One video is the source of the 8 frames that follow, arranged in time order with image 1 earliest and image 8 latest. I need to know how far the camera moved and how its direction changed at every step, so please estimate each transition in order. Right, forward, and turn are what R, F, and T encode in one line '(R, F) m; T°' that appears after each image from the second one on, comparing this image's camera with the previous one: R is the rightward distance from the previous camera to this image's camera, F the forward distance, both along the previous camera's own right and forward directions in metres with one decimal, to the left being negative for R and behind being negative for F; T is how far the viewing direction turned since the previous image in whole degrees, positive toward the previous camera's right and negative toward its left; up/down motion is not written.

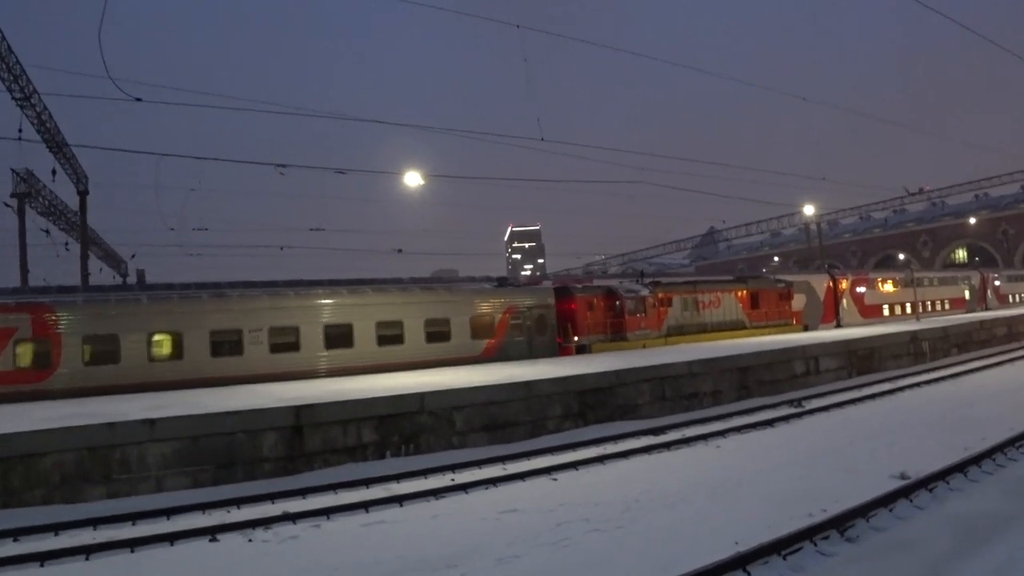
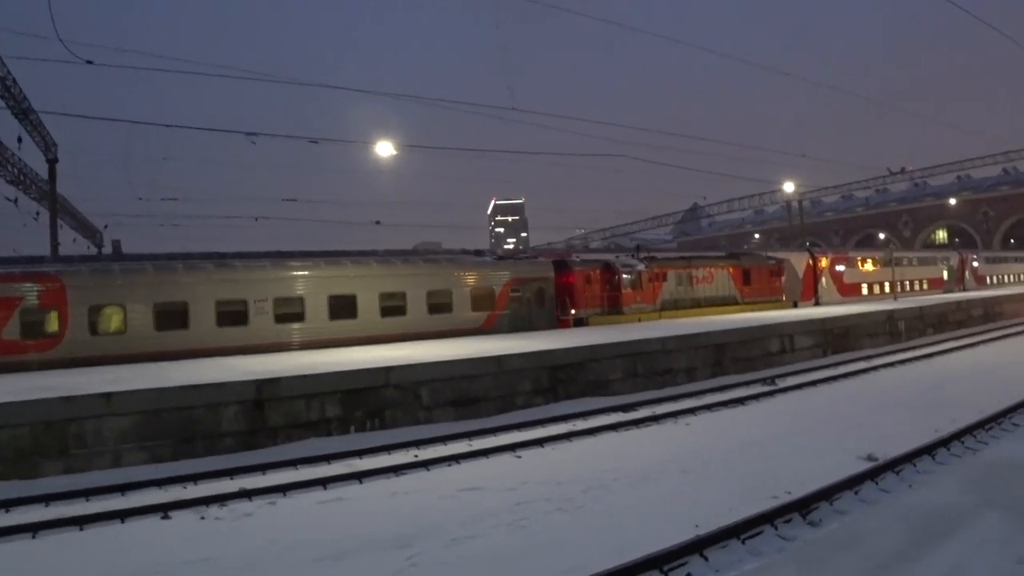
(+0.3, +0.3) m; +1°
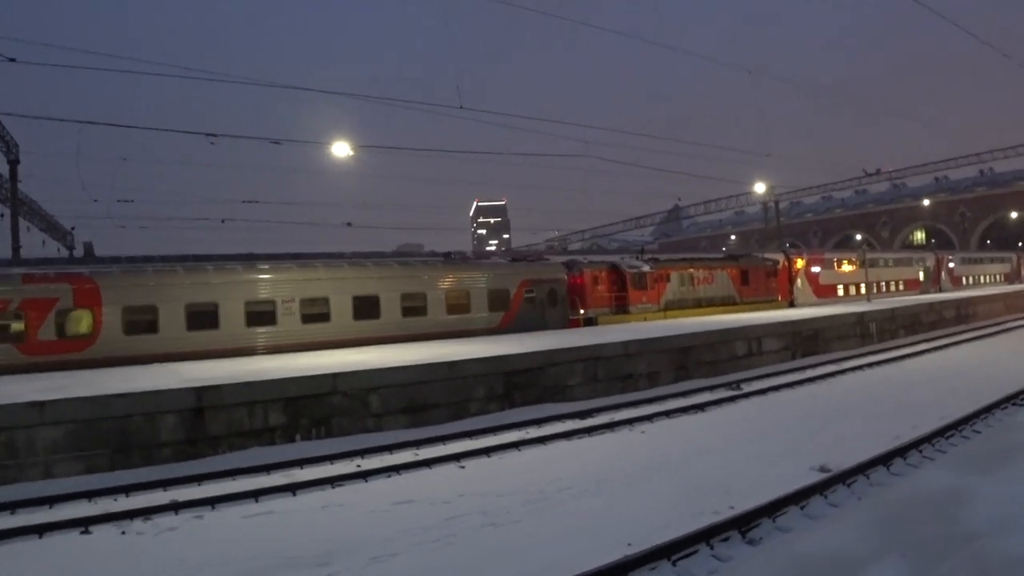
(+0.6, +0.5) m; +1°
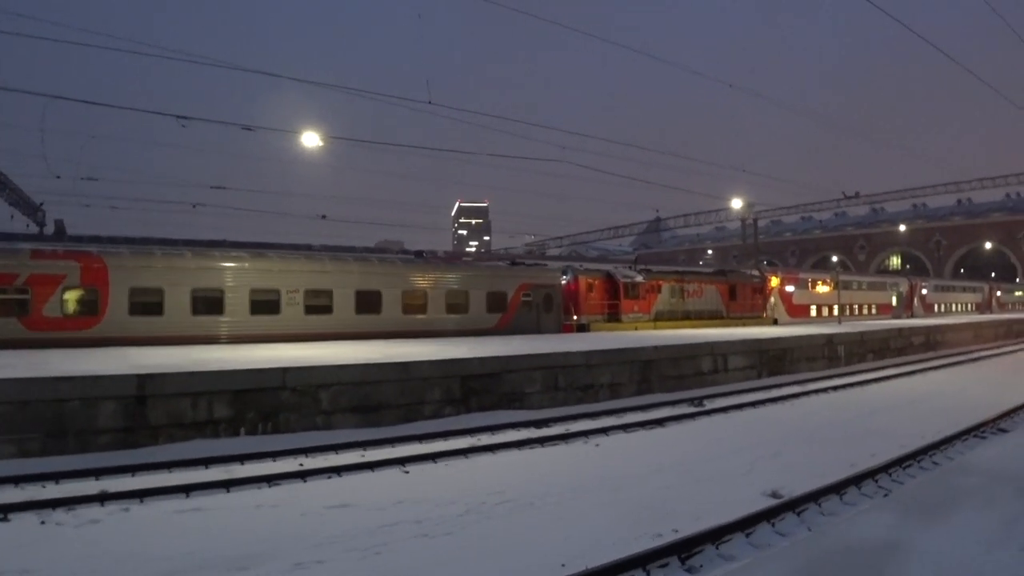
(+0.3, +0.4) m; +1°
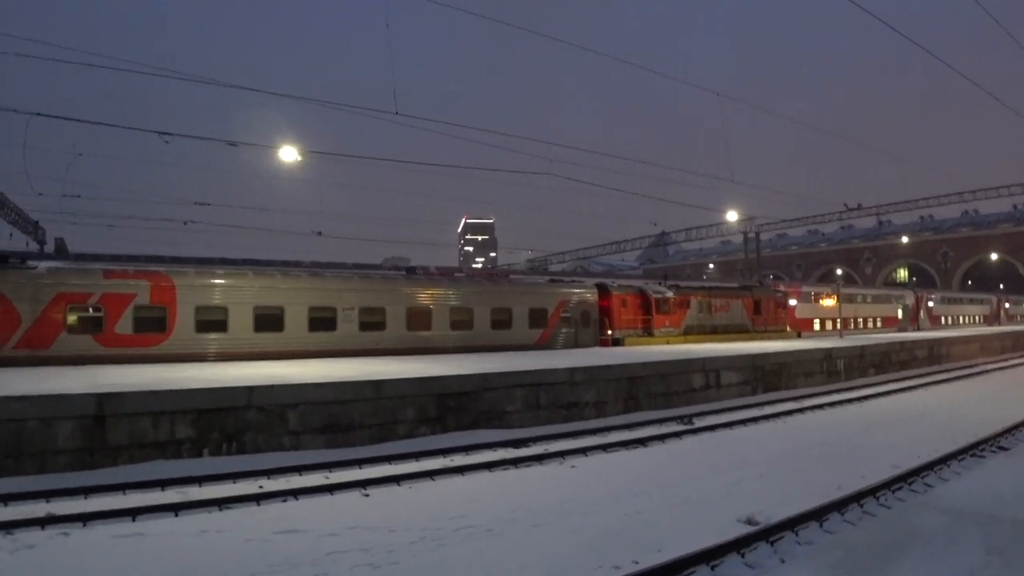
(+0.5, +0.5) m; -1°
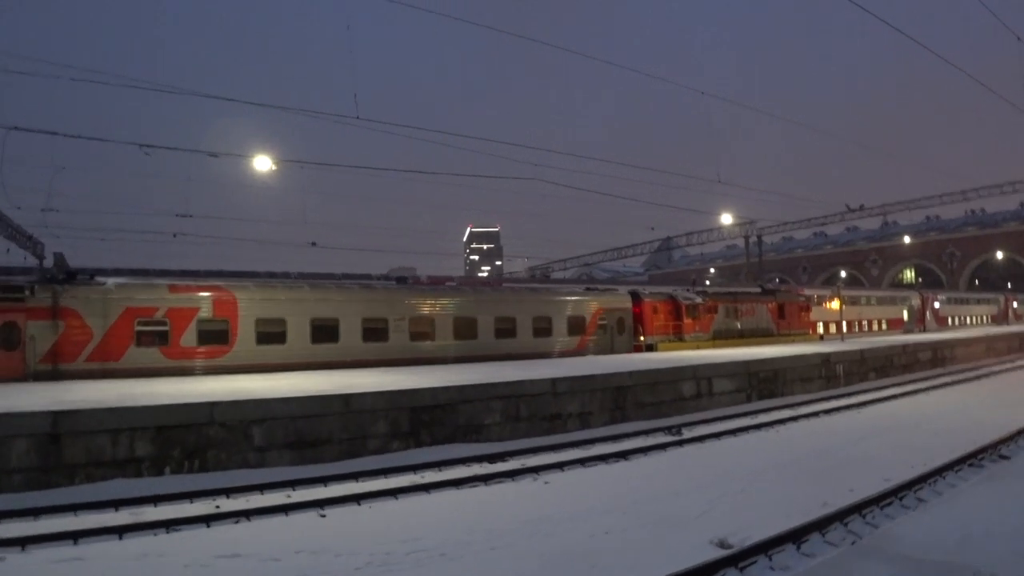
(+0.5, +0.6) m; -1°
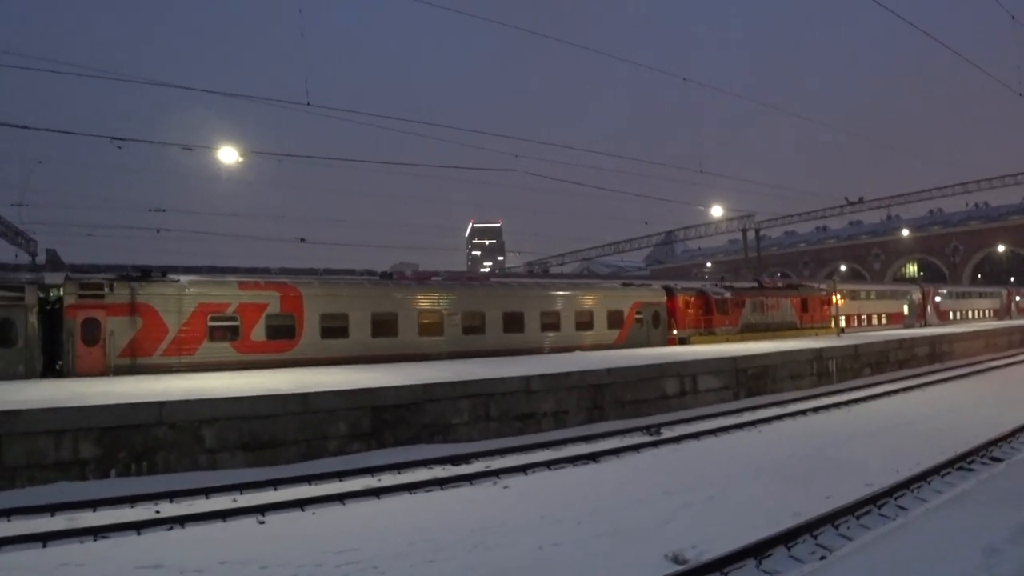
(+0.6, +0.7) m; 0°
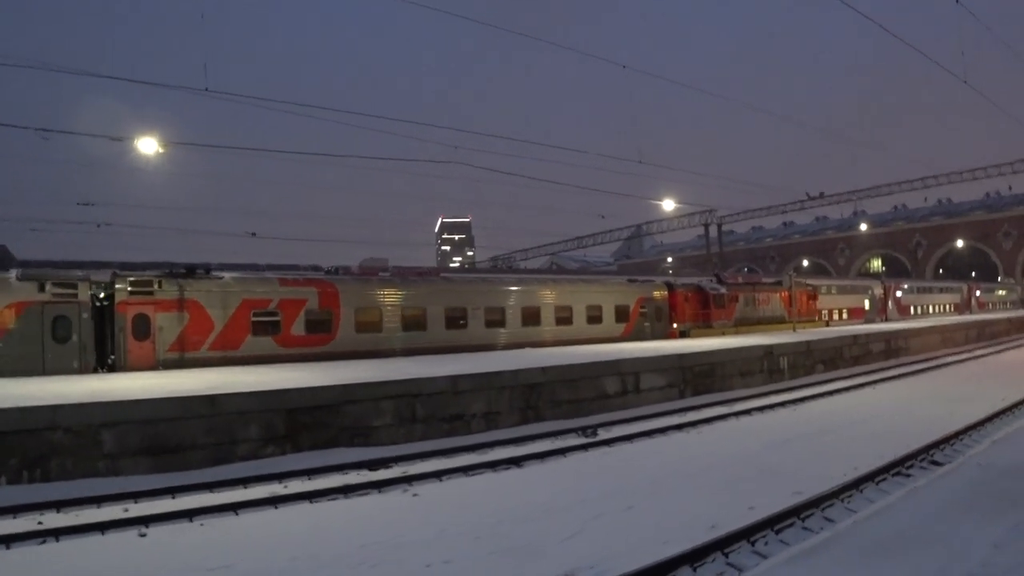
(+0.7, +0.7) m; +2°
